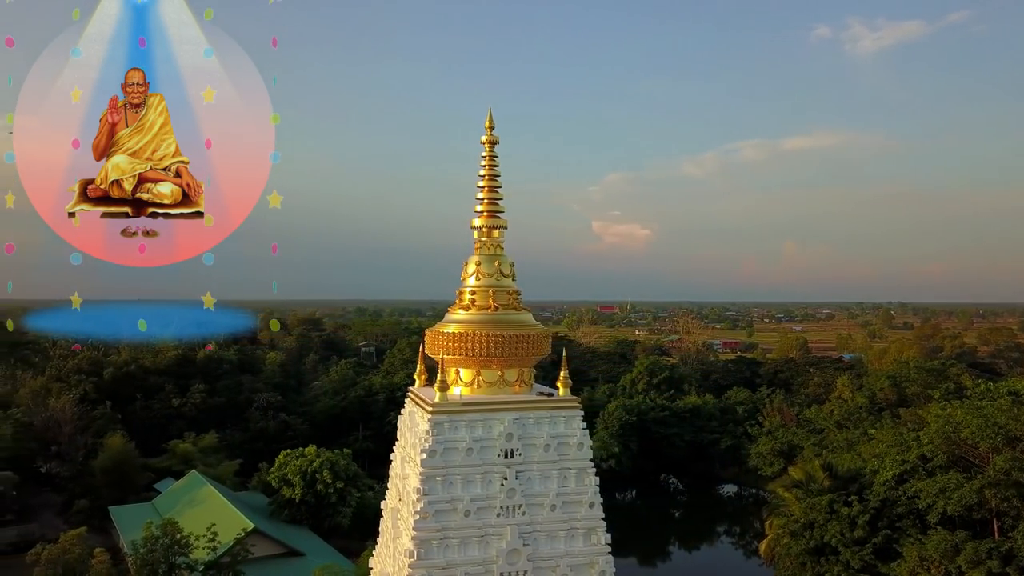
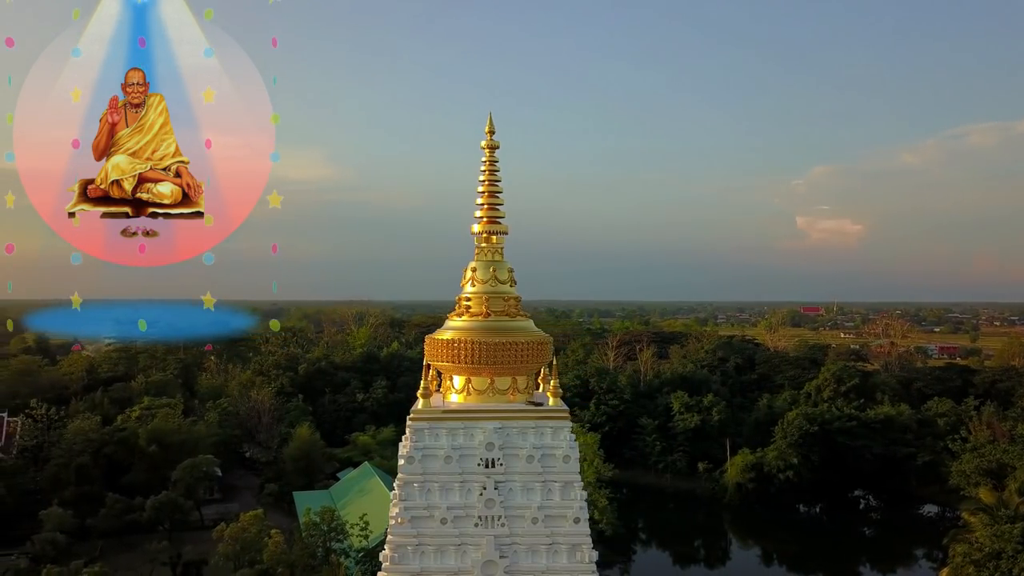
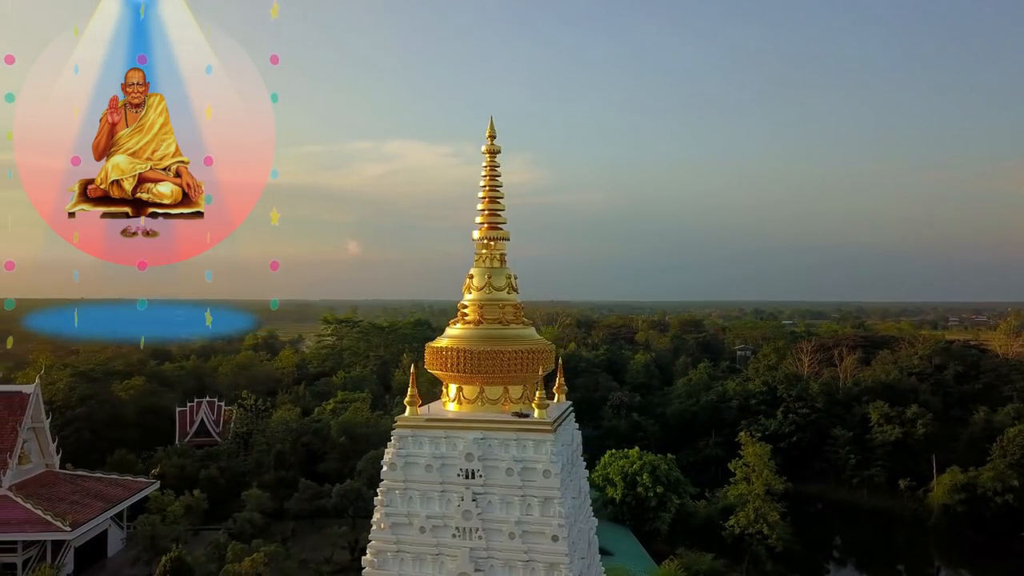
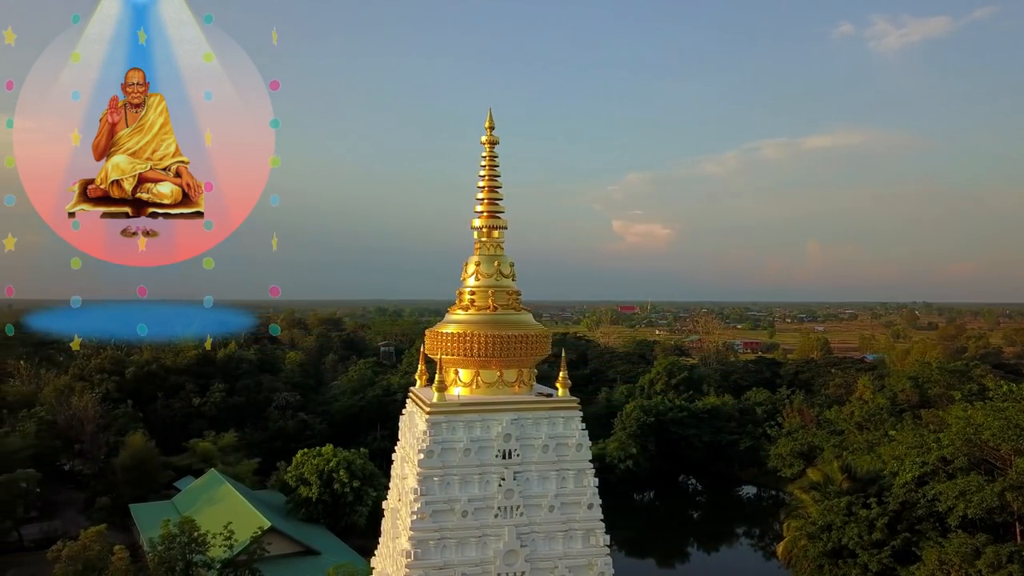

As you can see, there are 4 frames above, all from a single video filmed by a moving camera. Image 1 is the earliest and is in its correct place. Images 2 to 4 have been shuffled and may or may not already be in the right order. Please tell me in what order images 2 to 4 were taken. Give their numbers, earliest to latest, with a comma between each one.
4, 2, 3
